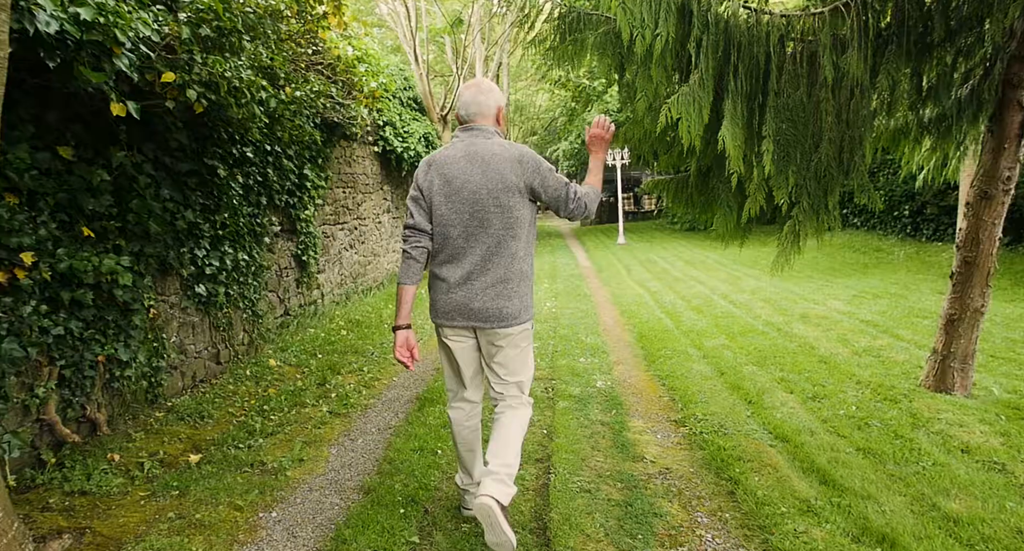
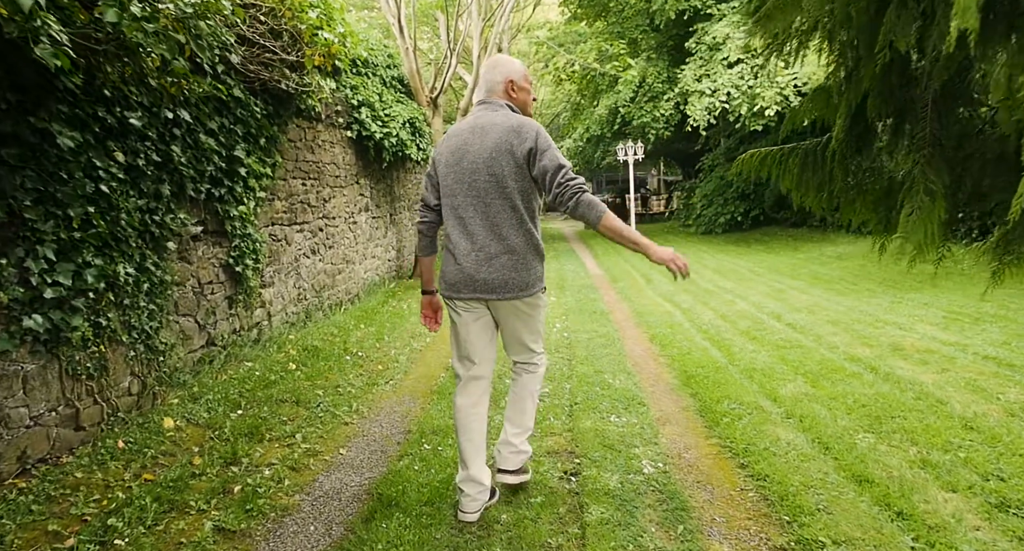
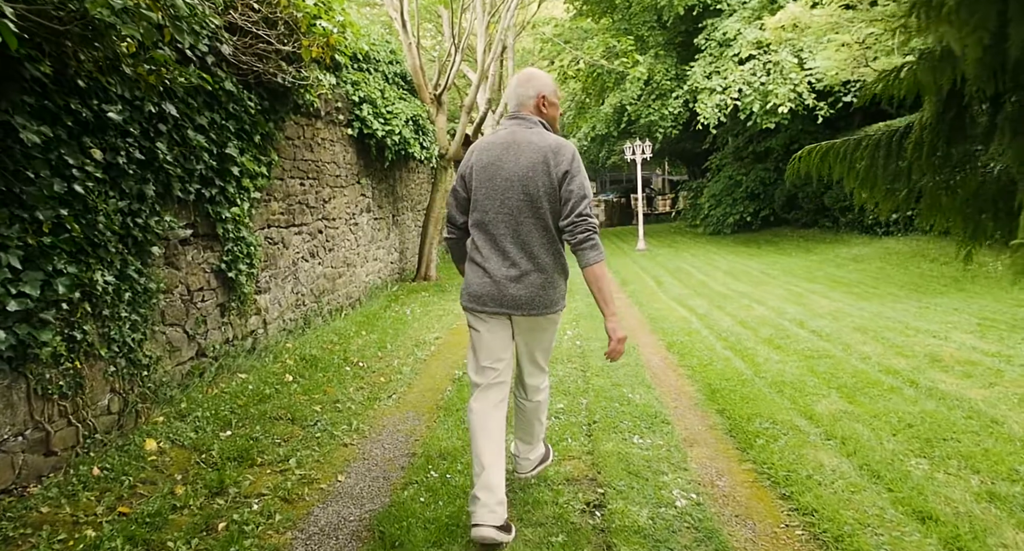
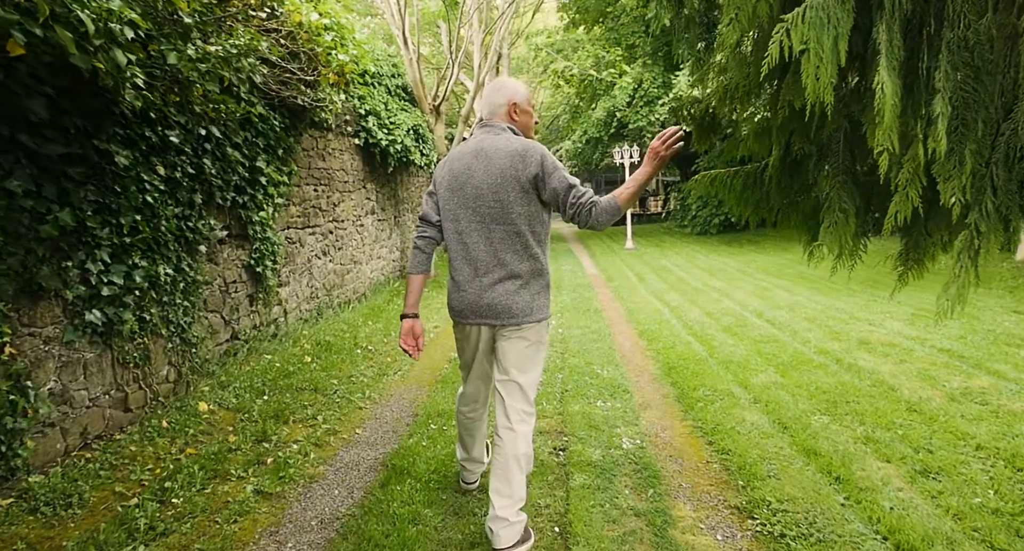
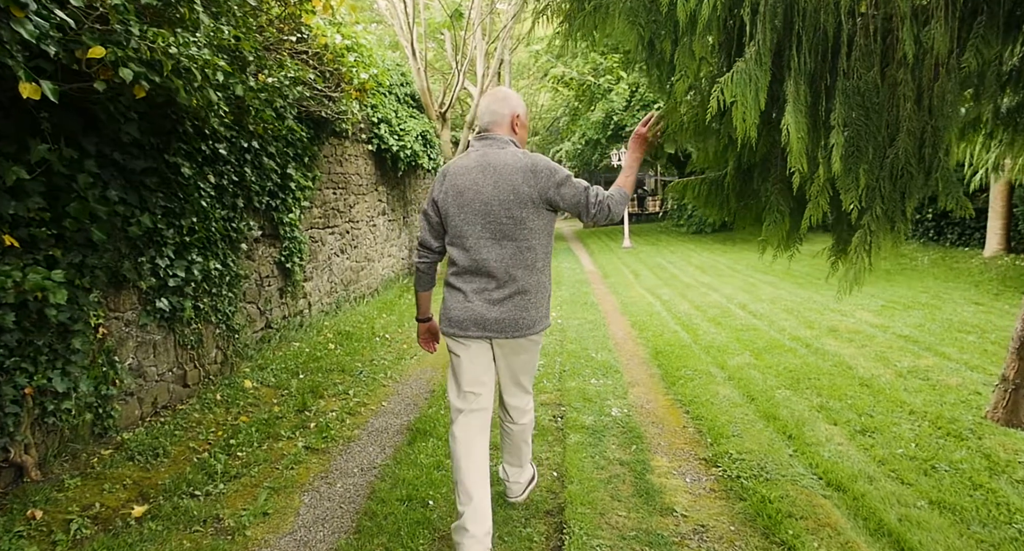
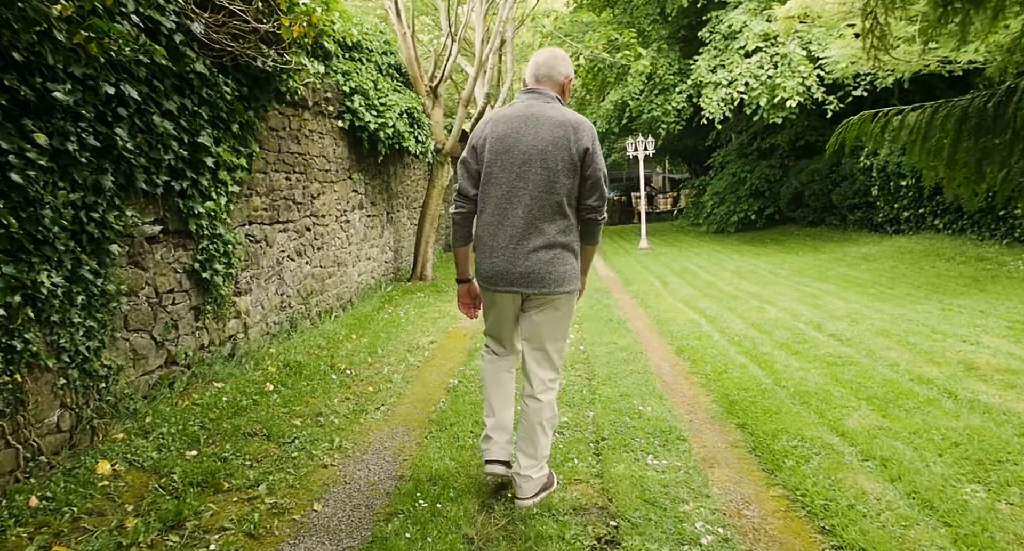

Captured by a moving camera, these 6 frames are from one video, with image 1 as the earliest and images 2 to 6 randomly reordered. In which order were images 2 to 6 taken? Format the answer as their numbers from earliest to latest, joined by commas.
5, 4, 2, 3, 6
